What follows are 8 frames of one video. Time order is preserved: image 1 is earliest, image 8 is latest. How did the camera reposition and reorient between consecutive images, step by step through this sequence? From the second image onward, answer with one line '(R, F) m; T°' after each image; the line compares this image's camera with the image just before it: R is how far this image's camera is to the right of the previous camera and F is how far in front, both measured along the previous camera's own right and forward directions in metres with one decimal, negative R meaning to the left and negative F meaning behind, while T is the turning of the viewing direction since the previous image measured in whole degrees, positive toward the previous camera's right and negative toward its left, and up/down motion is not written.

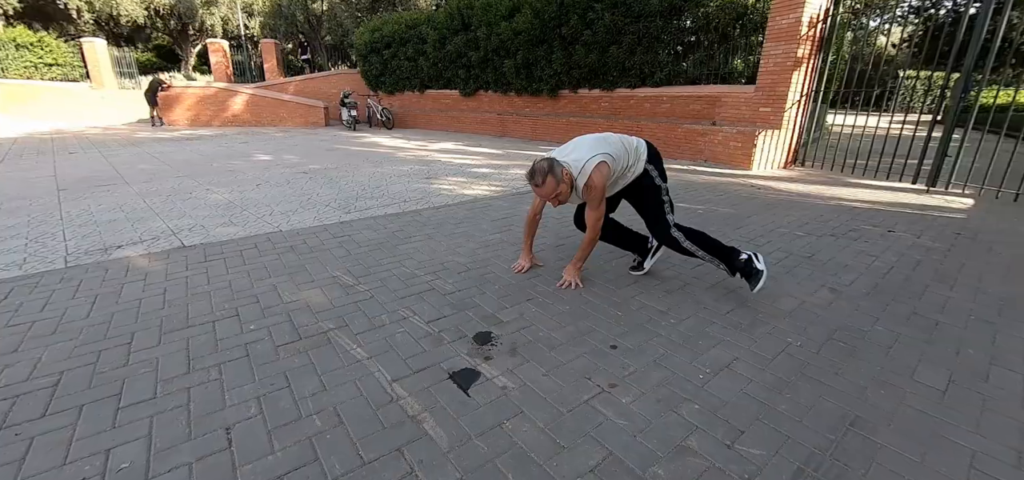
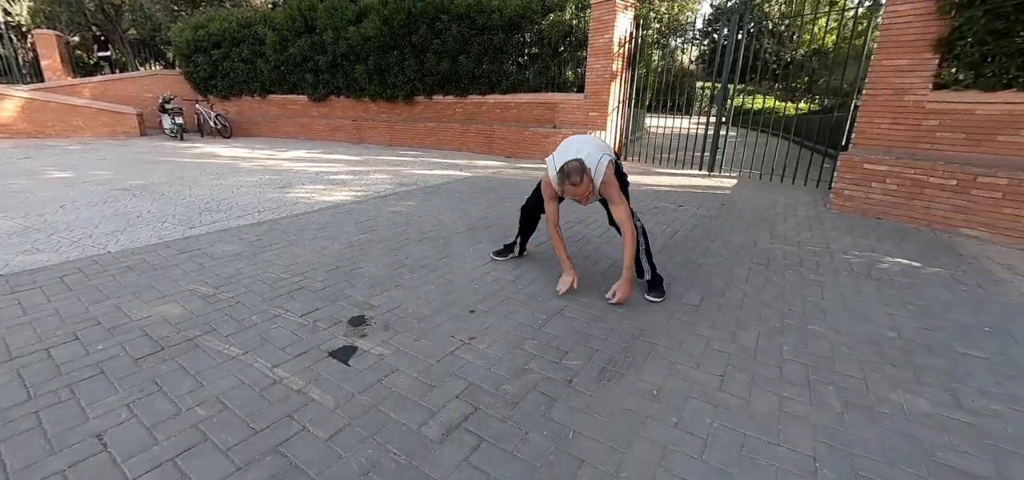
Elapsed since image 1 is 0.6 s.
(0.0, -0.4) m; +17°
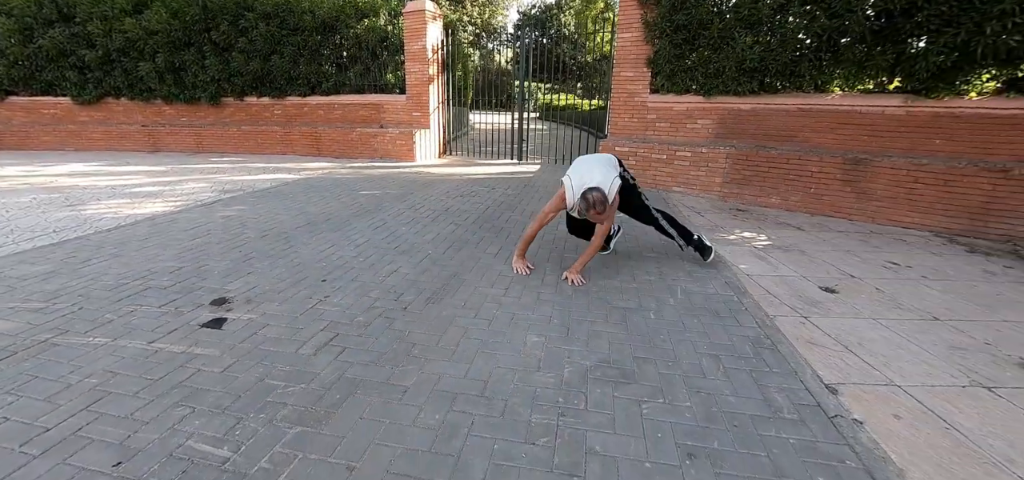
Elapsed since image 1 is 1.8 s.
(0.0, -0.9) m; +20°
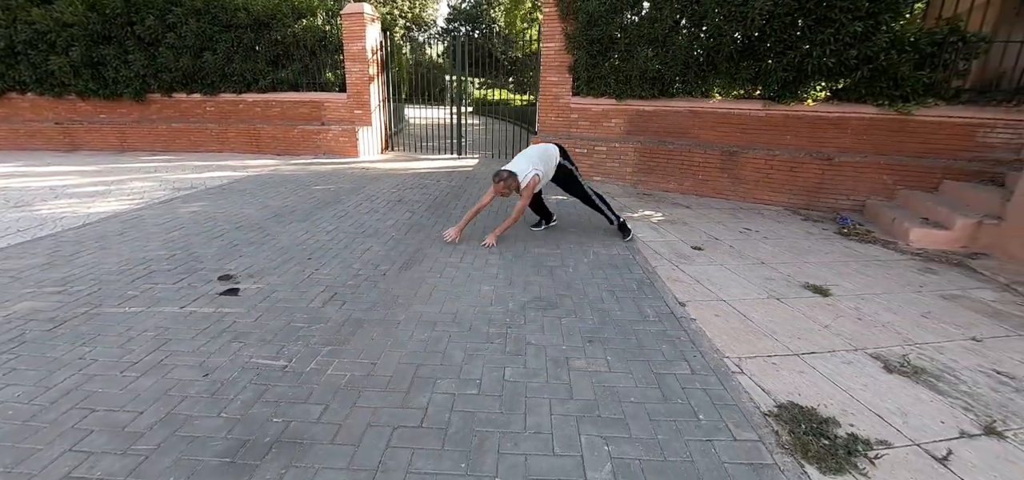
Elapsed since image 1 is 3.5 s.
(-0.2, -0.9) m; +8°
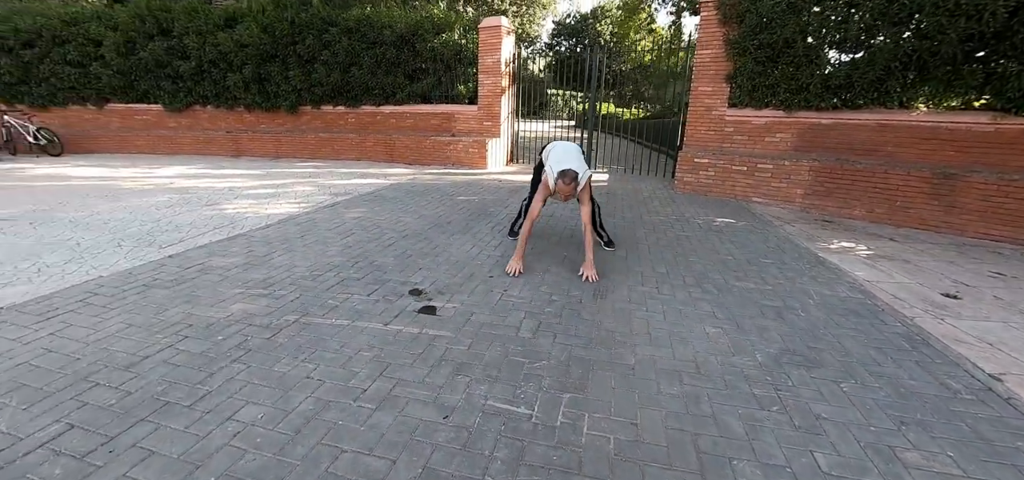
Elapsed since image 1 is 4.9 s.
(-1.1, +0.4) m; -11°
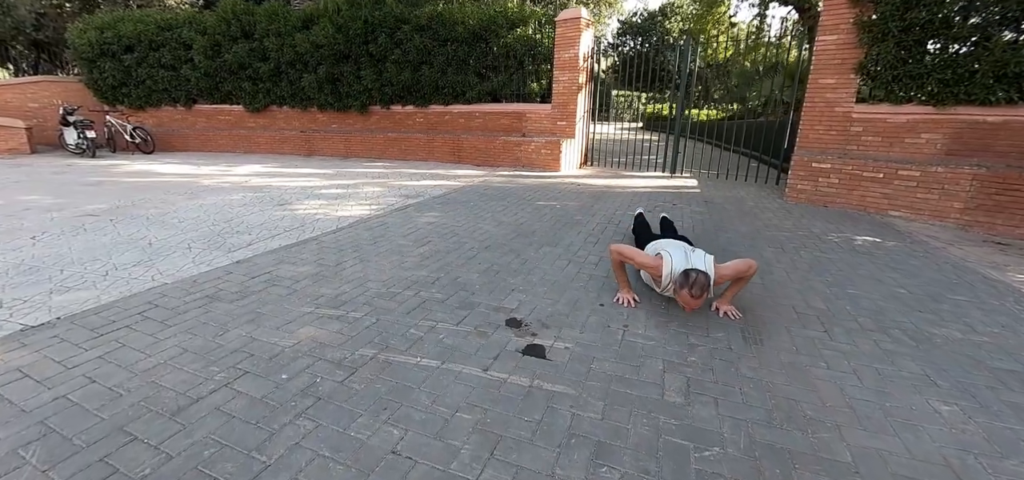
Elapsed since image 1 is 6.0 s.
(-0.5, +0.7) m; -7°
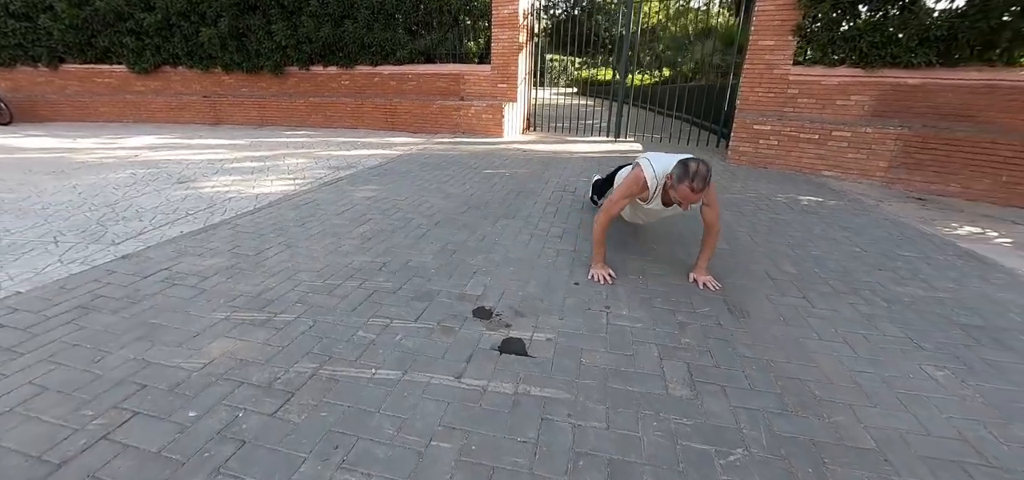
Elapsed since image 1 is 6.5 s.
(-0.1, +0.4) m; +8°
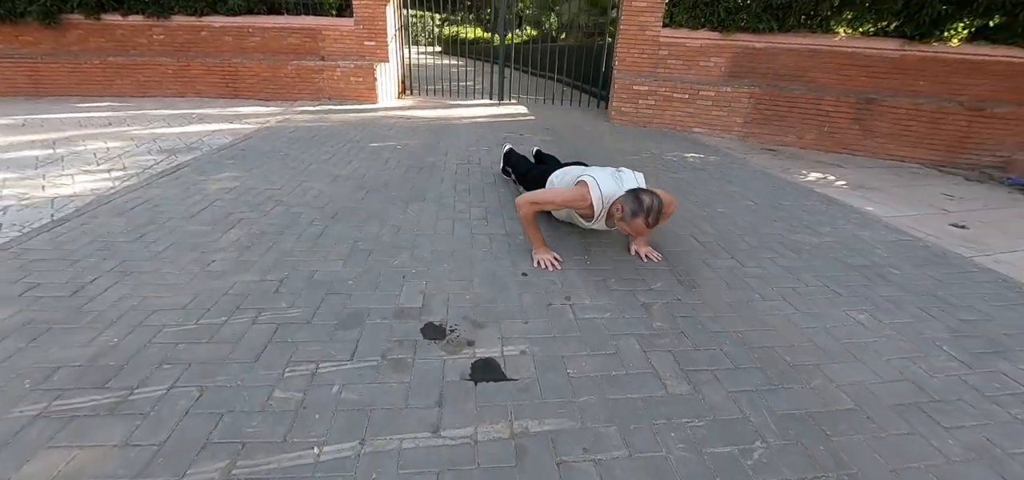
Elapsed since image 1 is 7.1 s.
(-0.3, +0.4) m; +16°
